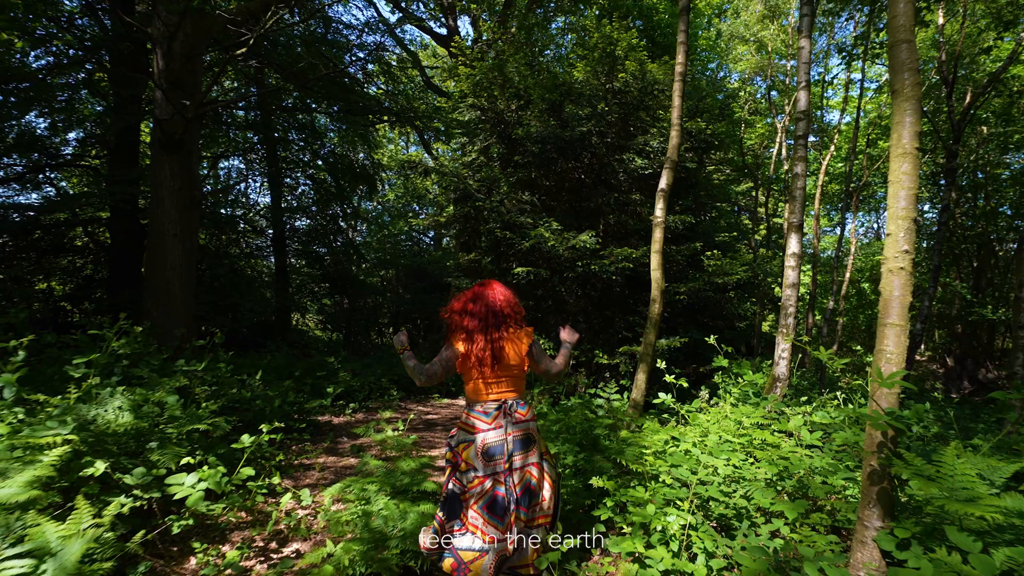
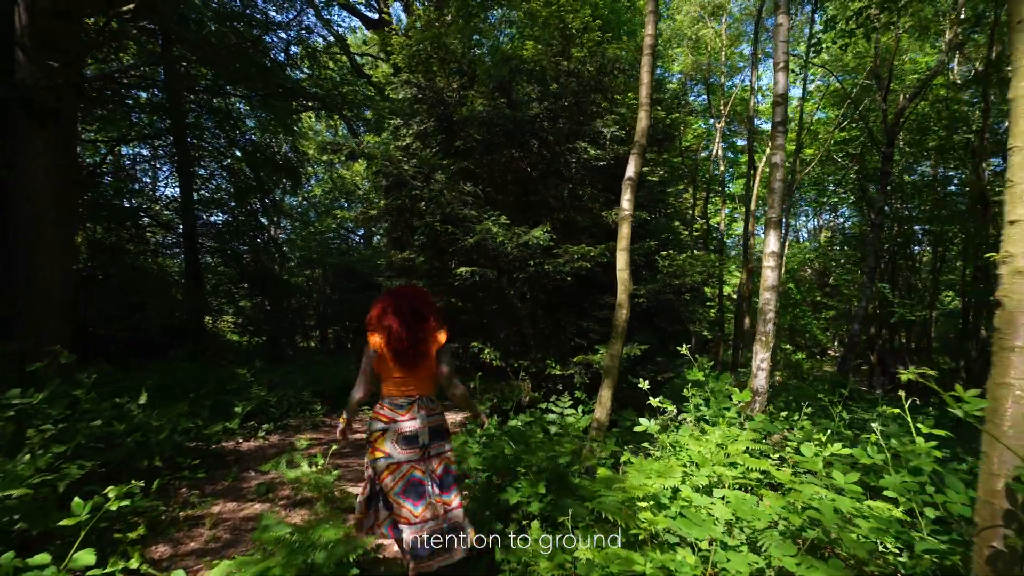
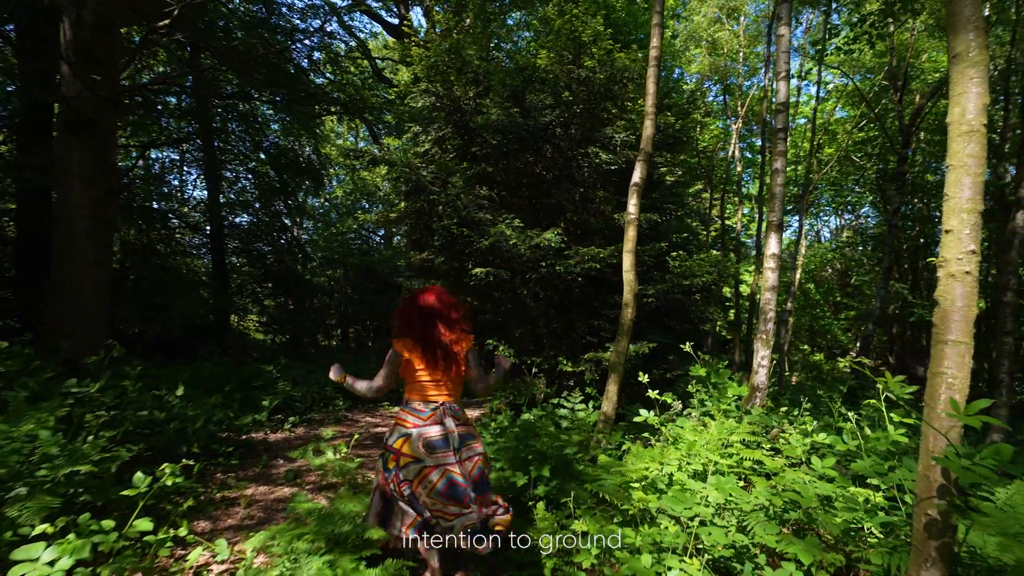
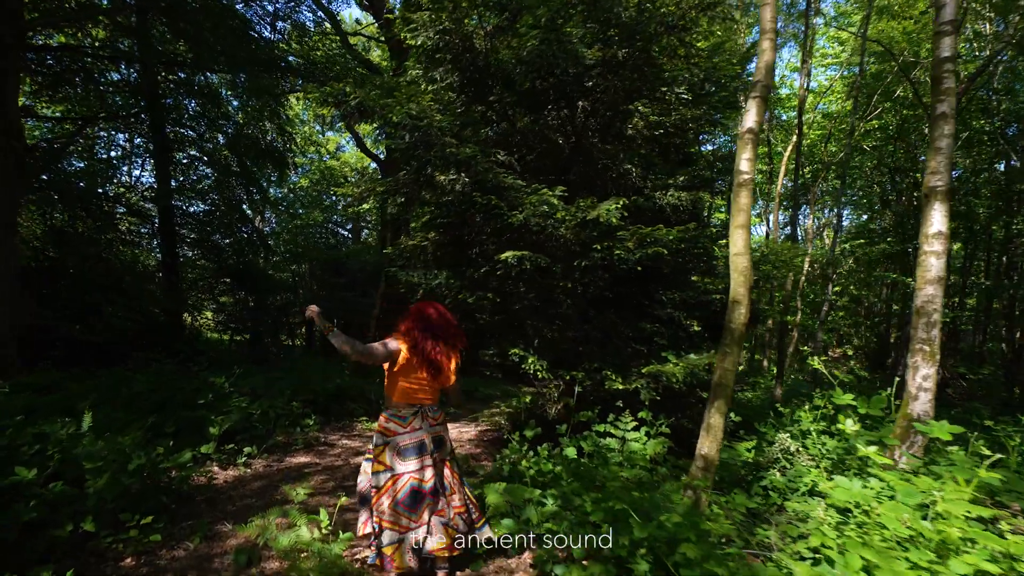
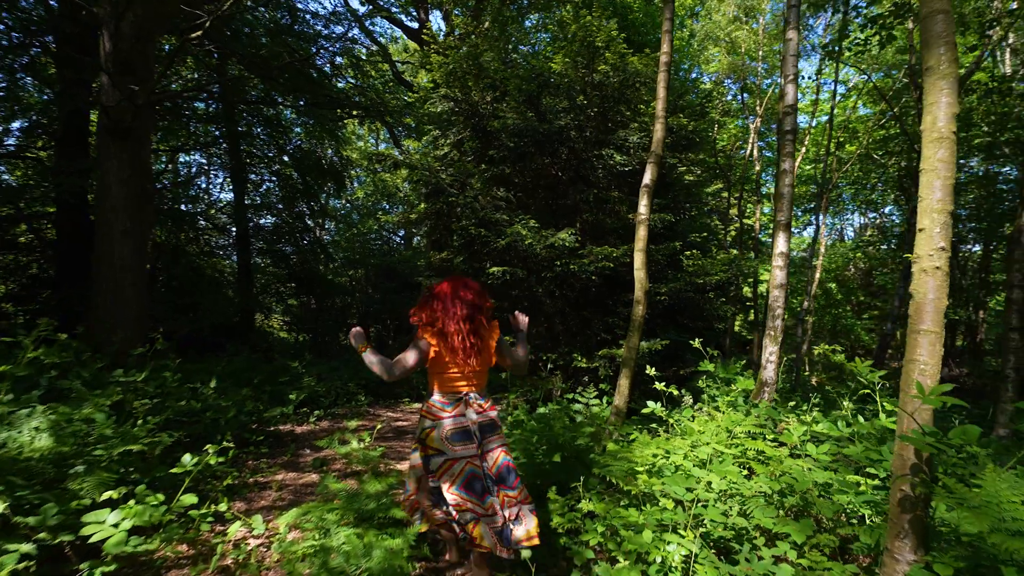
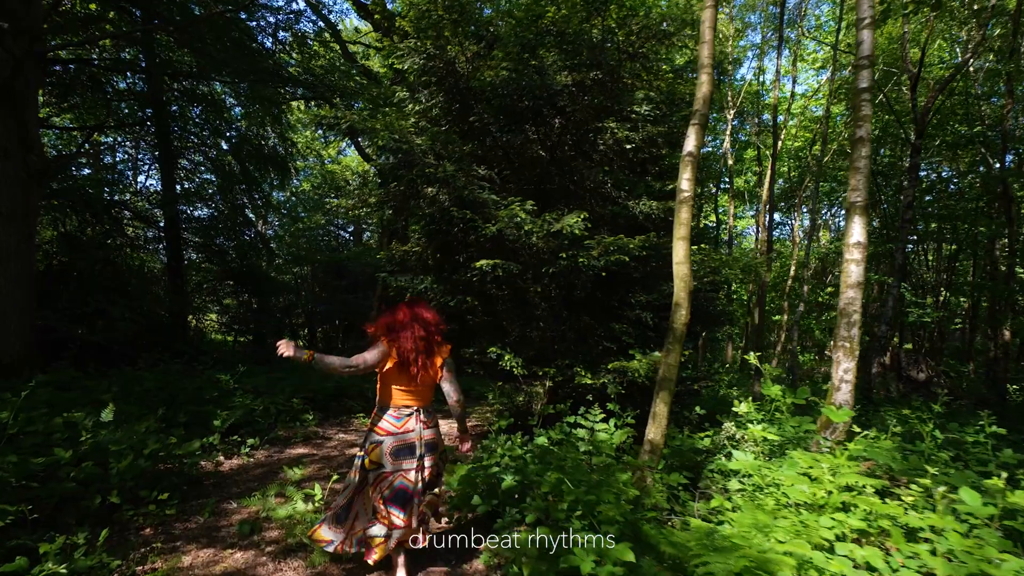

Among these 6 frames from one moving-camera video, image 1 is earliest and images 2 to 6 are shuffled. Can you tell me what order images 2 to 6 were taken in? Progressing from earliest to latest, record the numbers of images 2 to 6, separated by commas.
5, 3, 2, 6, 4
